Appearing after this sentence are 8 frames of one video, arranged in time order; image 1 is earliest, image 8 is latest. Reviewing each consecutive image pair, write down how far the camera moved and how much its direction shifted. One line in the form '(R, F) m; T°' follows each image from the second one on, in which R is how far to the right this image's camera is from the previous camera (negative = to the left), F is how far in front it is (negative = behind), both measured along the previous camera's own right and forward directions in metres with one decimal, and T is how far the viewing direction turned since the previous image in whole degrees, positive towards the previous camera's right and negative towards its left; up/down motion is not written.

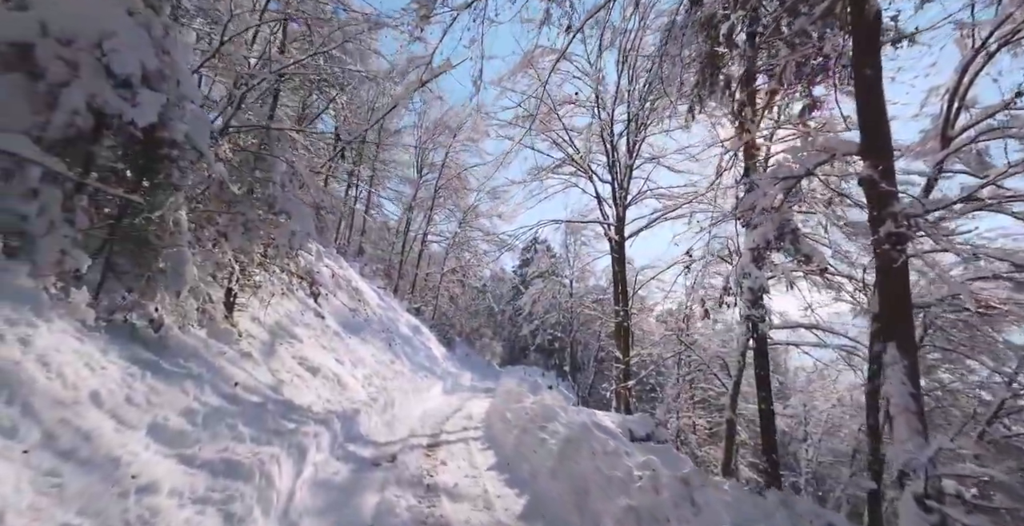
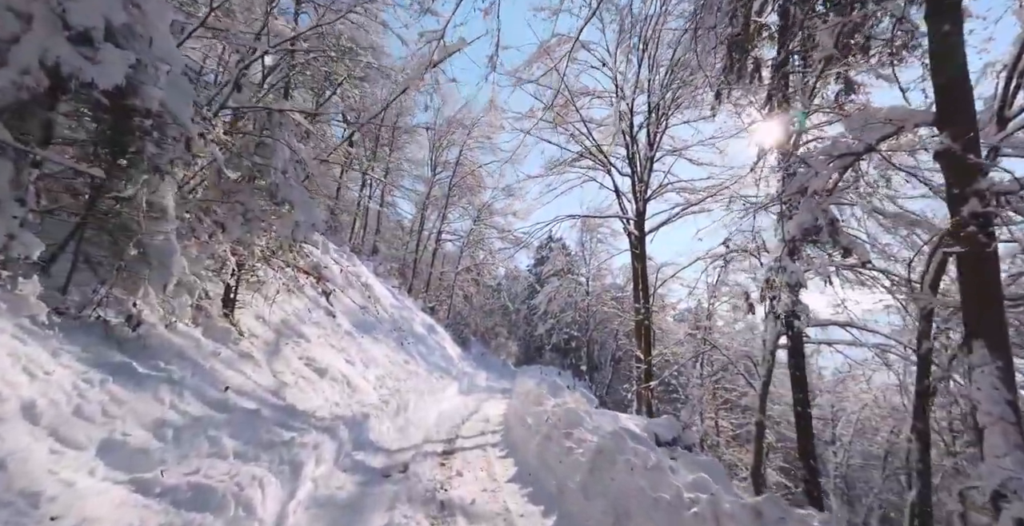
(-0.1, +0.5) m; -2°
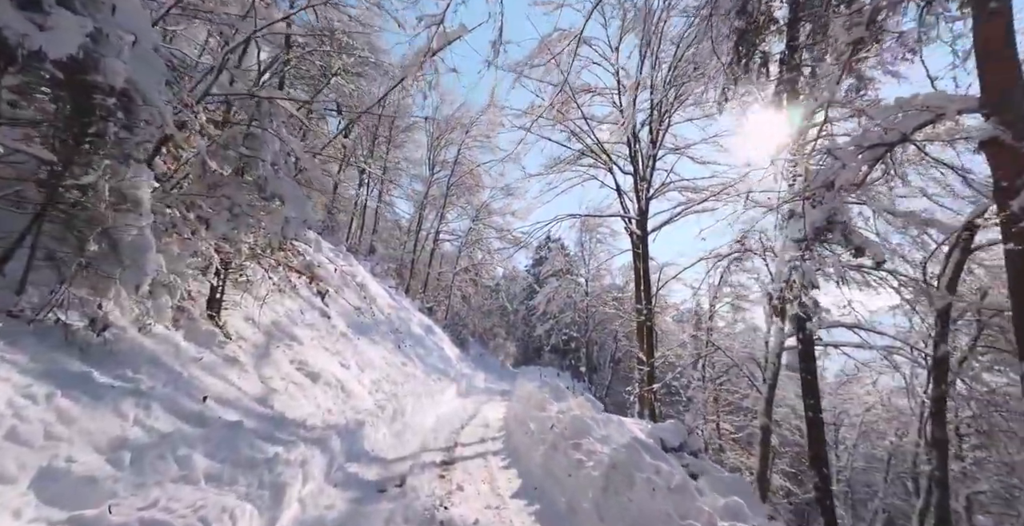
(-0.1, +0.3) m; 0°
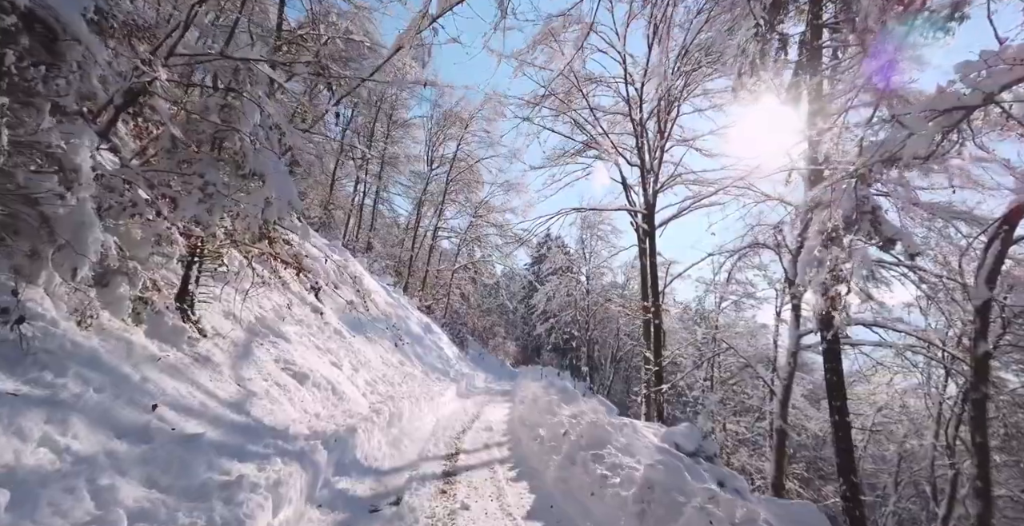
(-0.1, +0.6) m; 0°
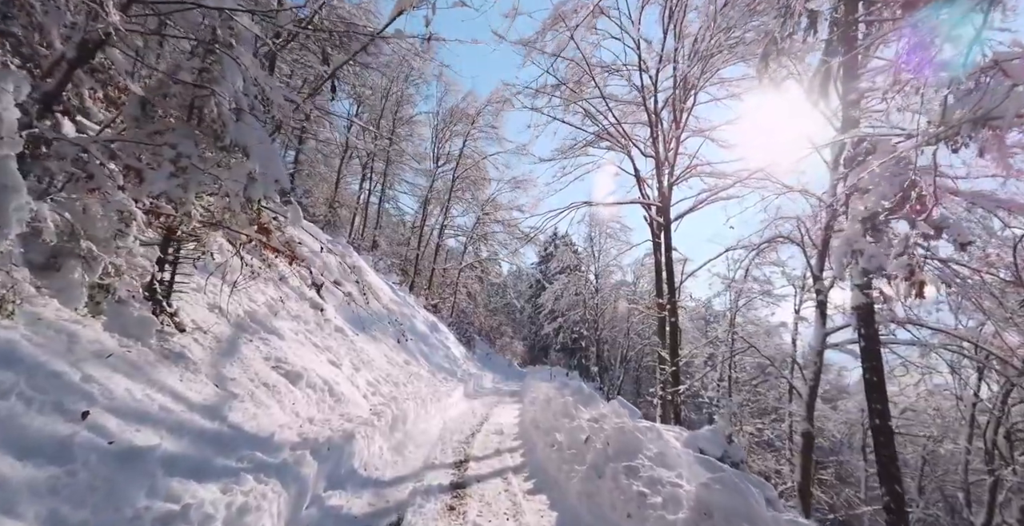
(-0.1, +0.5) m; -1°
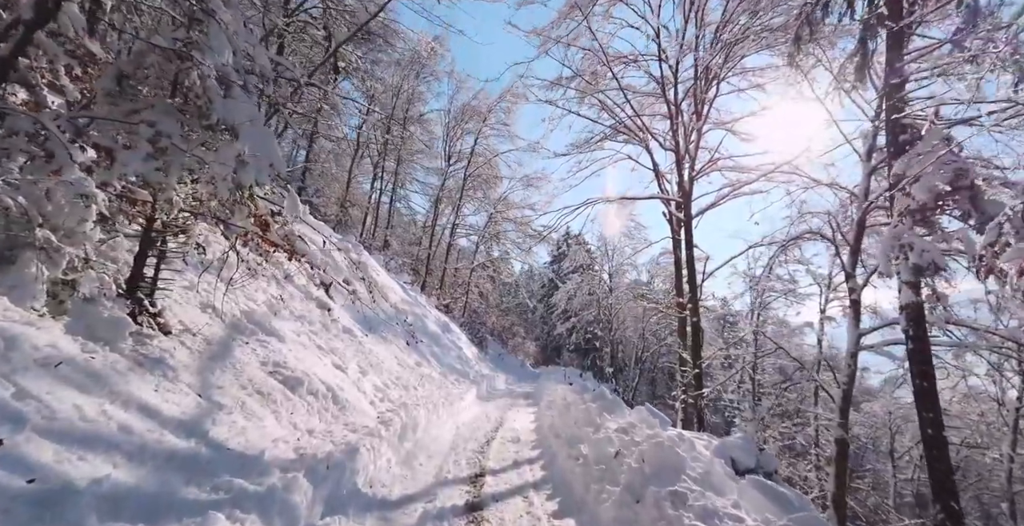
(-0.1, +0.5) m; -1°
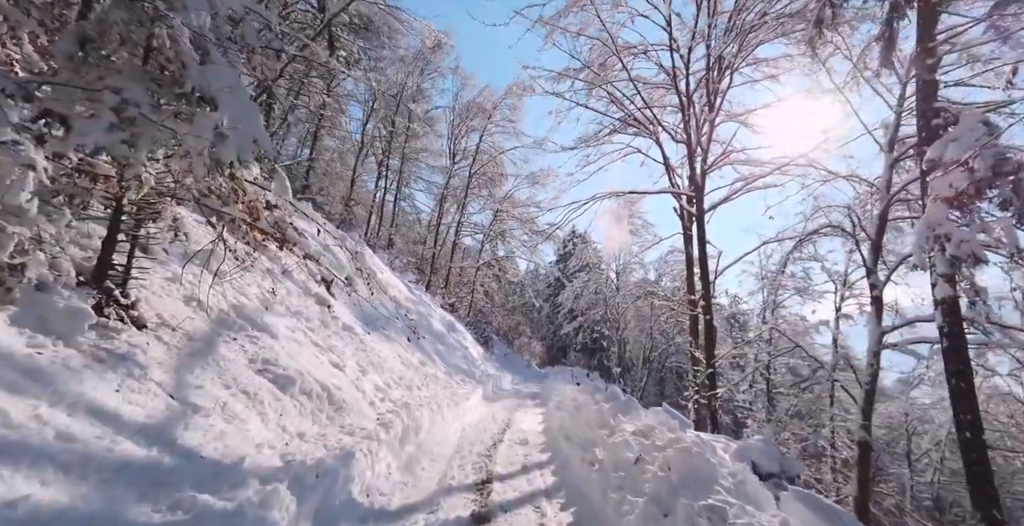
(0.0, +0.4) m; -1°
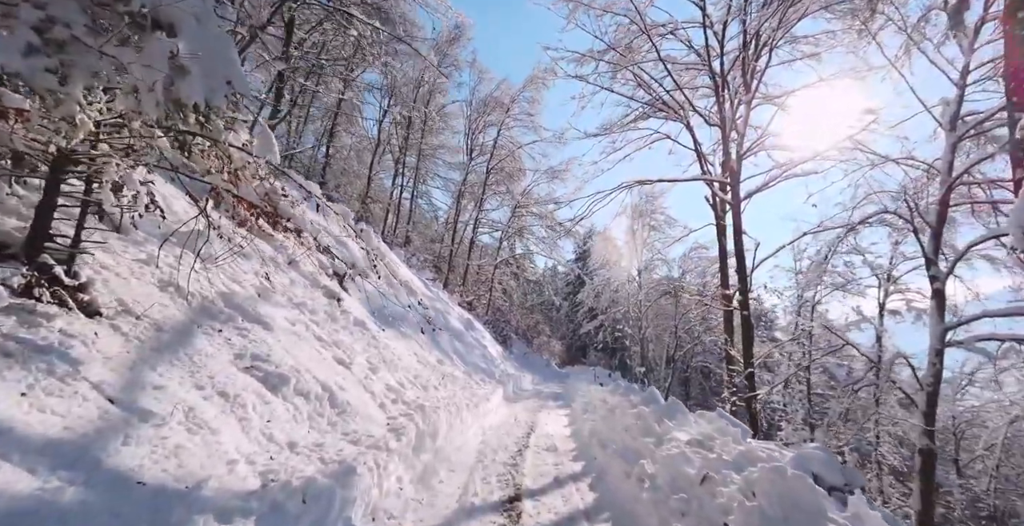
(-0.1, +0.7) m; -2°
